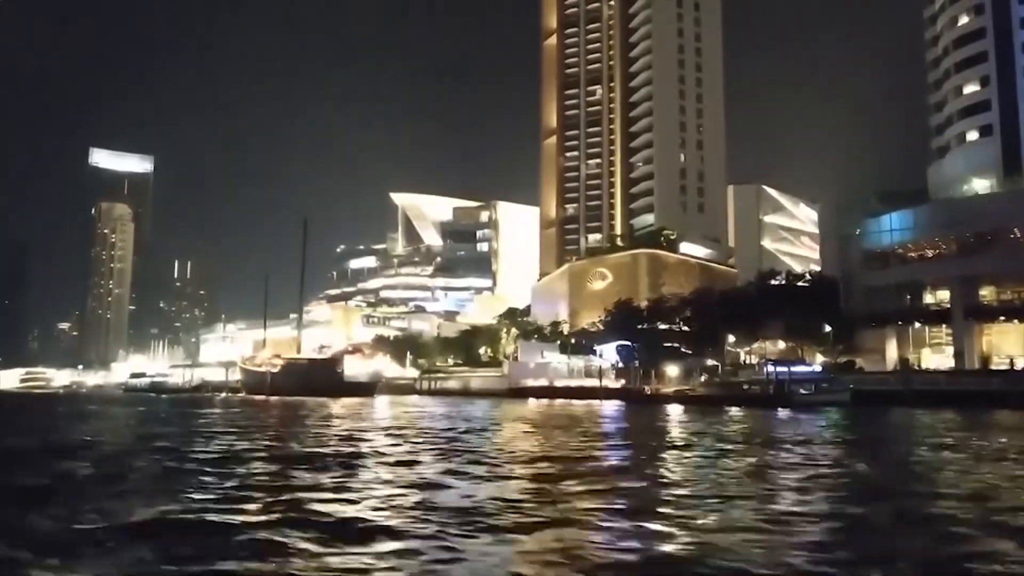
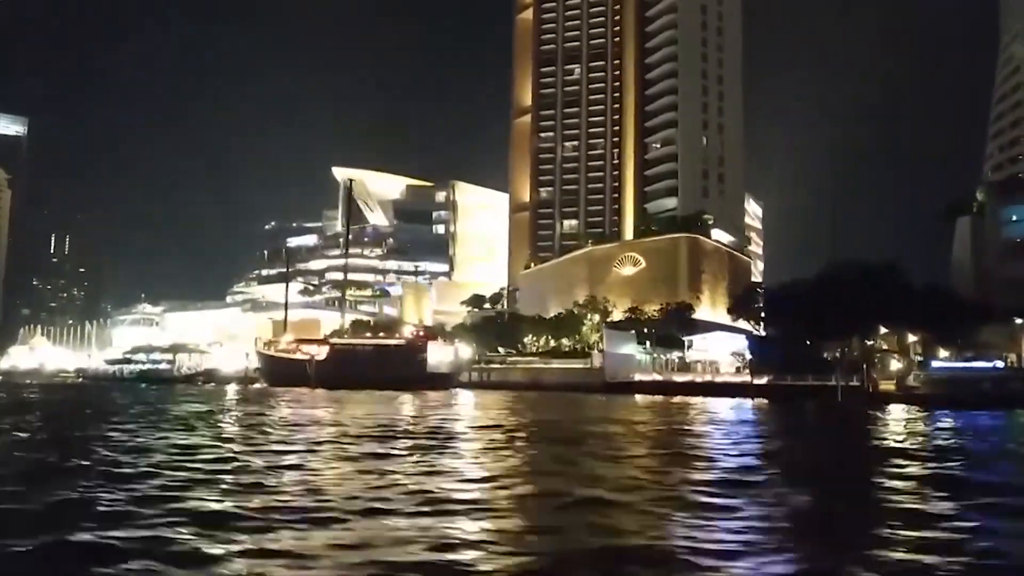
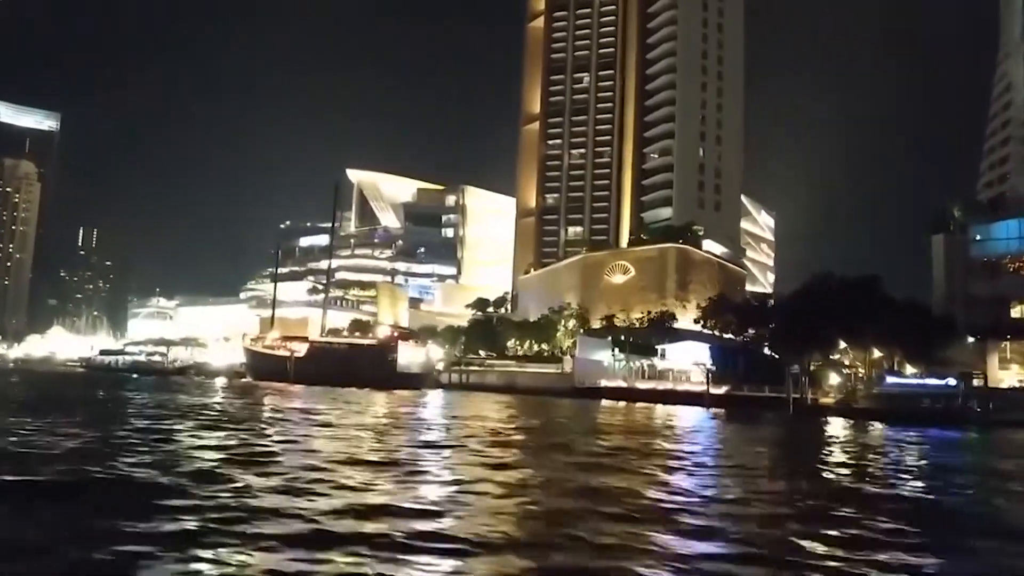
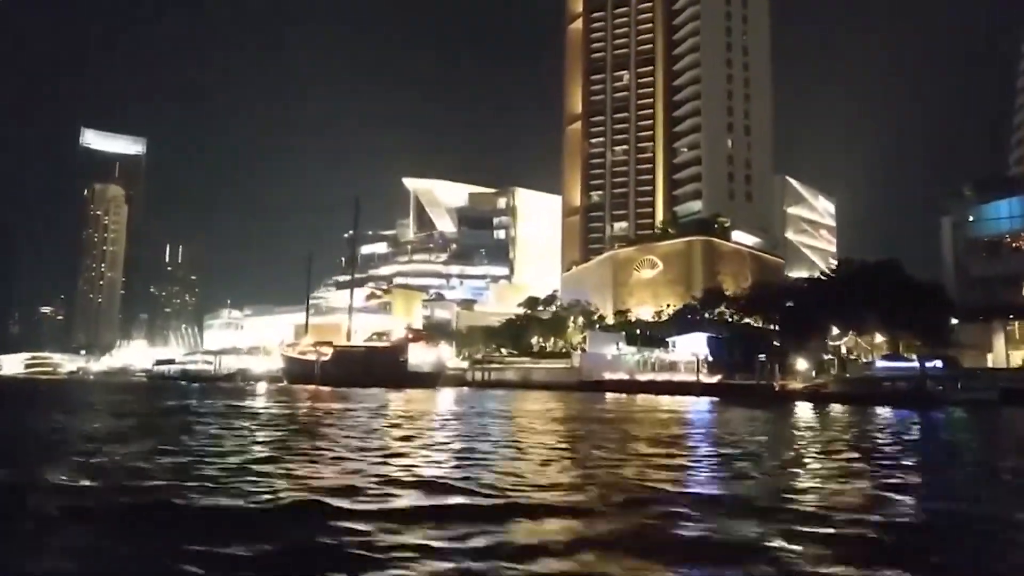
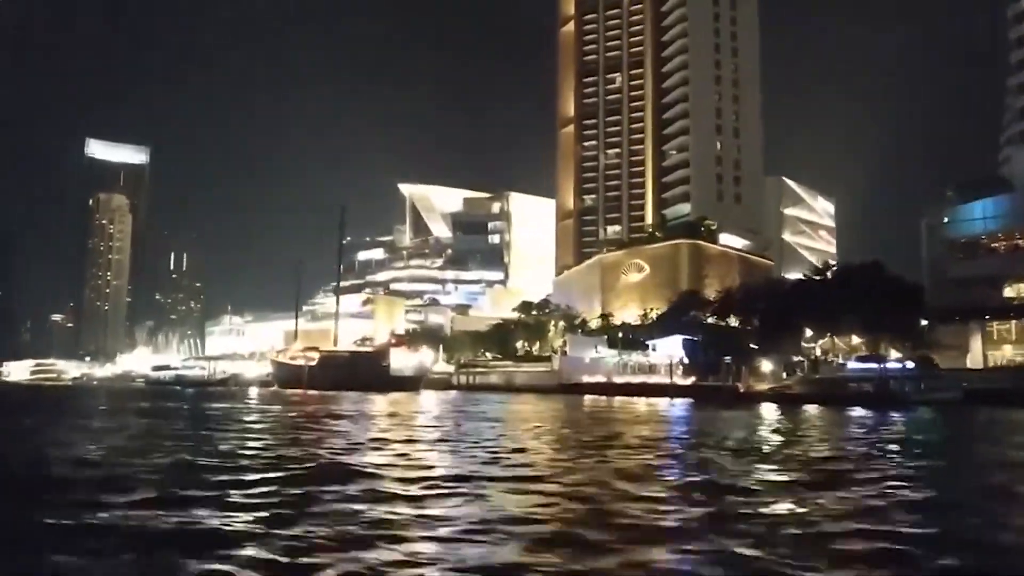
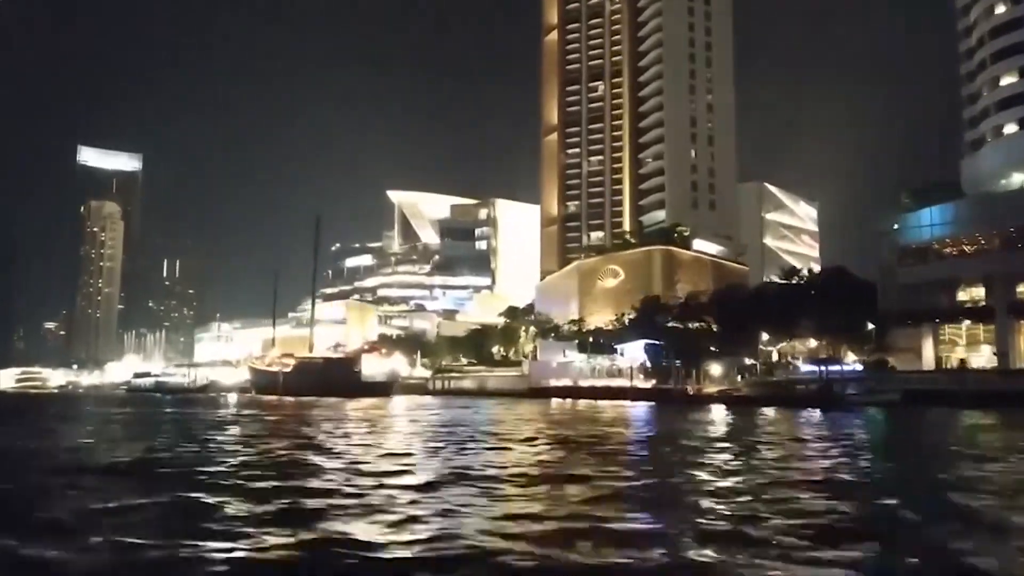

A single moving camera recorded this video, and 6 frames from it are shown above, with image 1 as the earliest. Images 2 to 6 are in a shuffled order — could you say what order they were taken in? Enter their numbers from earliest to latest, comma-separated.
6, 5, 4, 3, 2
